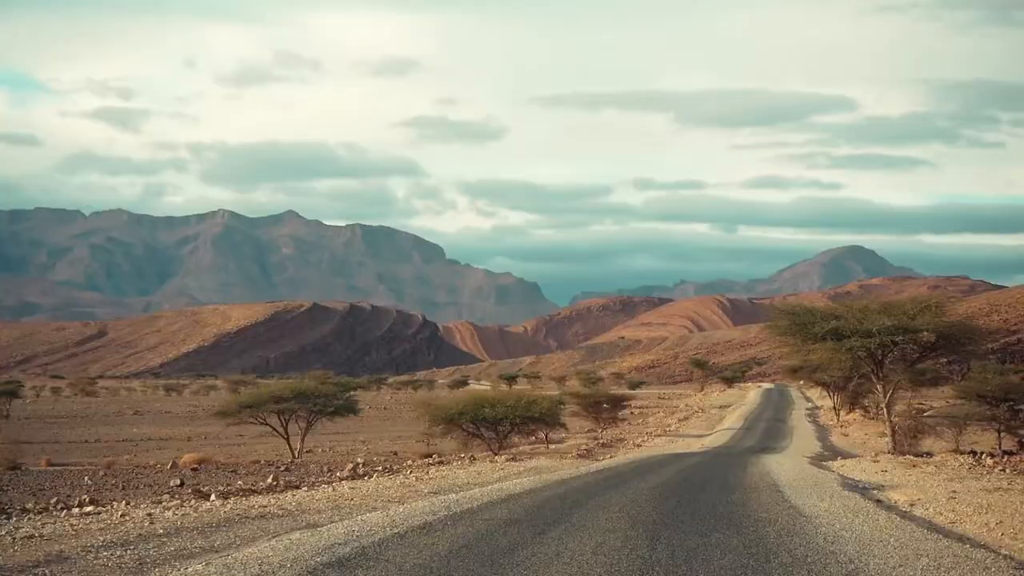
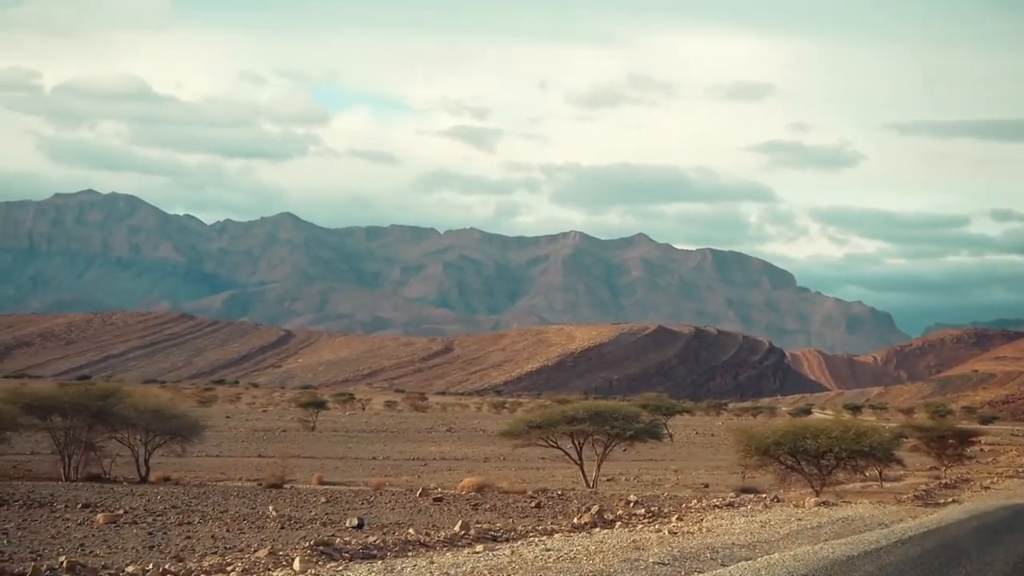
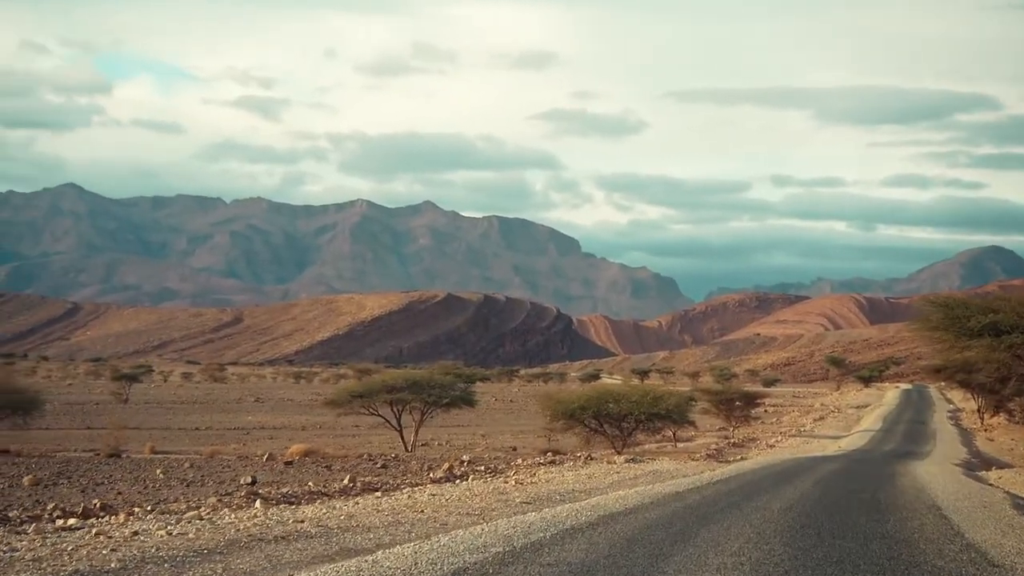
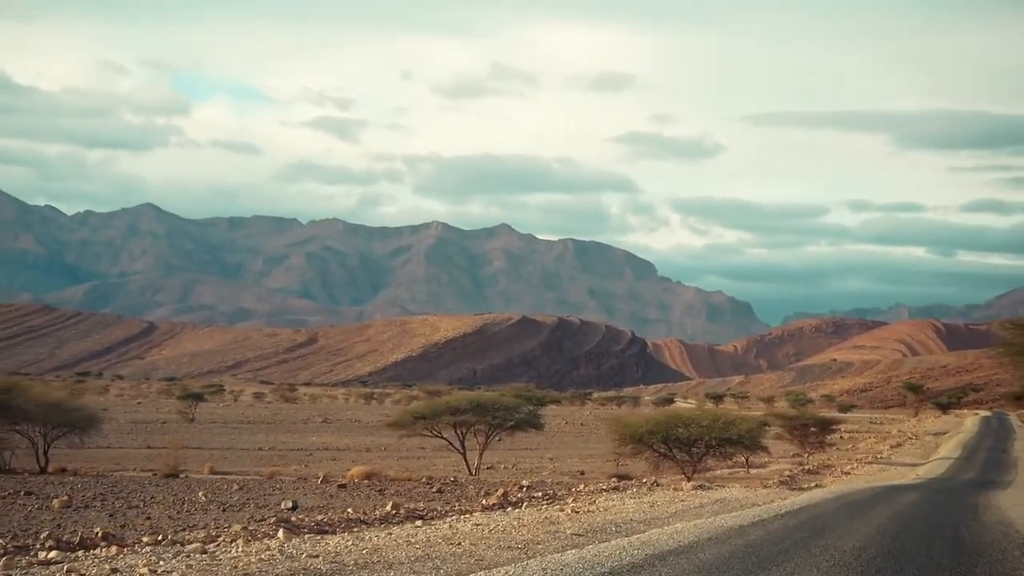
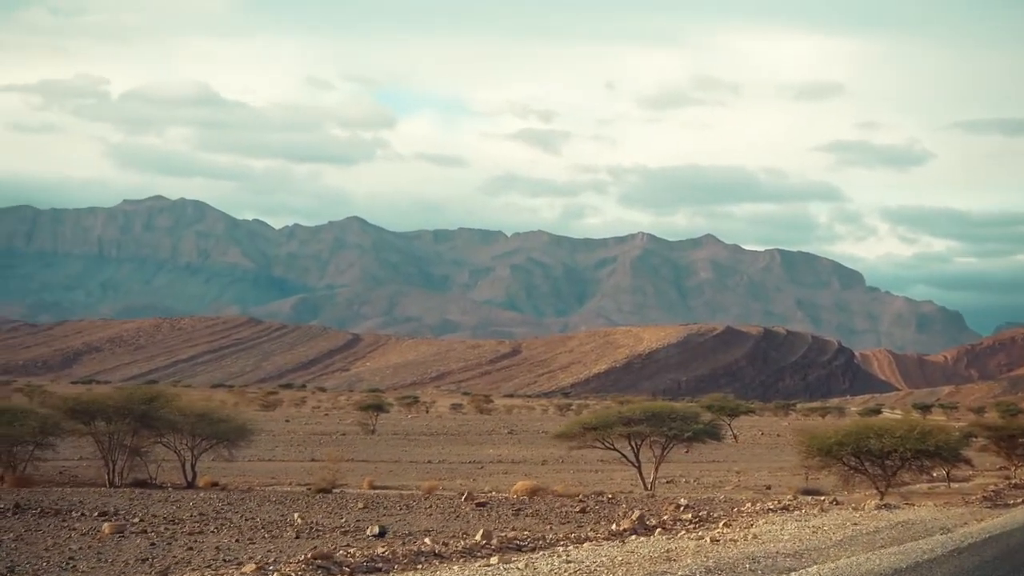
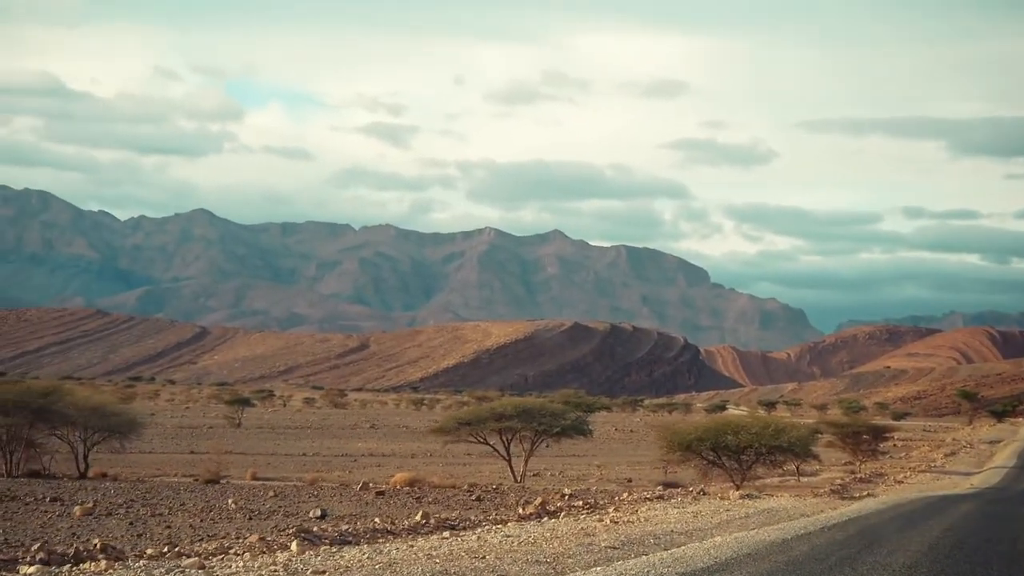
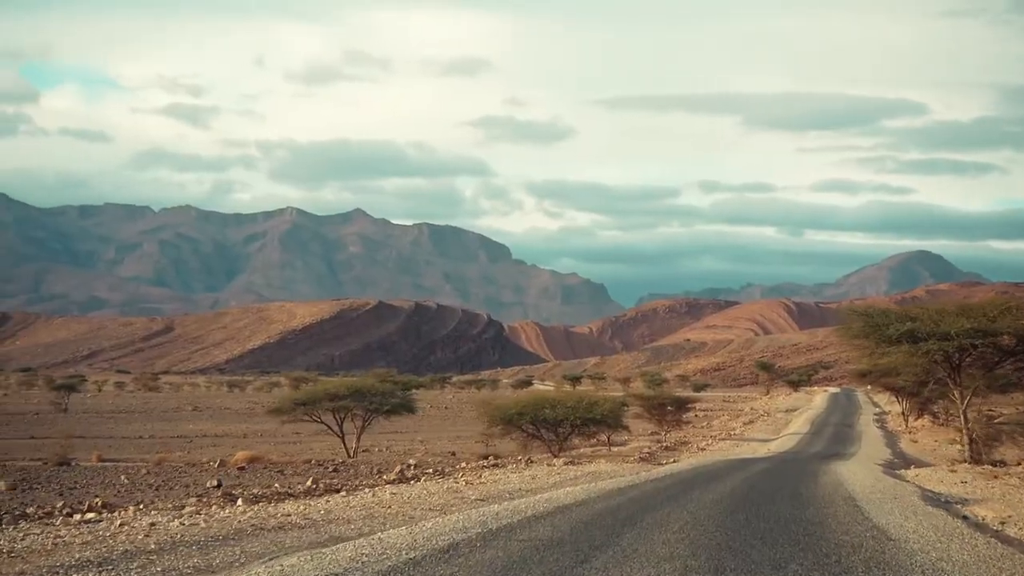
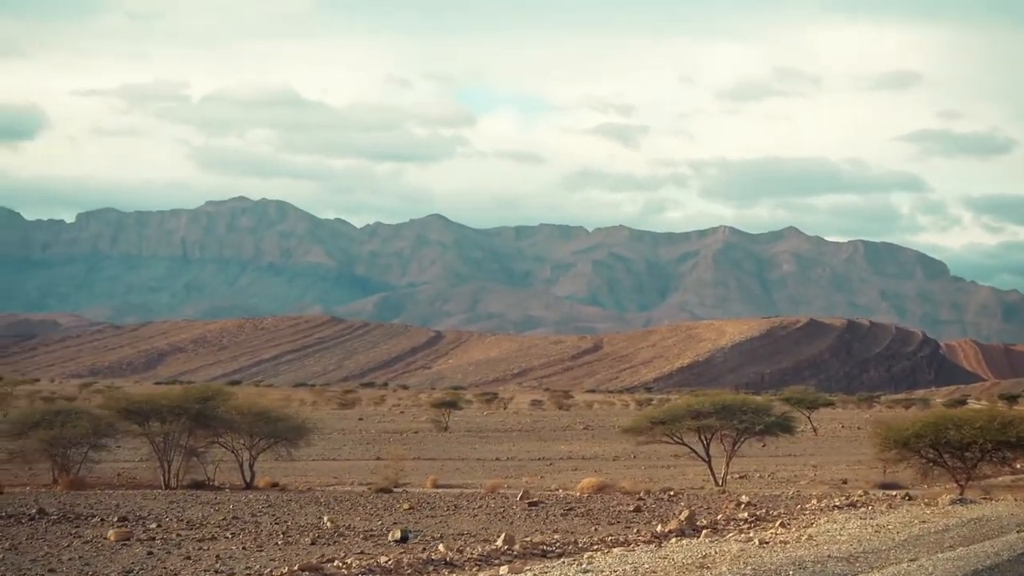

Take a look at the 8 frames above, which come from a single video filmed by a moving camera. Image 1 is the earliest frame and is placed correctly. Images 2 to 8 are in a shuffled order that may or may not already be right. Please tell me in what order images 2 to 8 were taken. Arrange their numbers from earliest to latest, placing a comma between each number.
7, 3, 4, 6, 2, 5, 8
